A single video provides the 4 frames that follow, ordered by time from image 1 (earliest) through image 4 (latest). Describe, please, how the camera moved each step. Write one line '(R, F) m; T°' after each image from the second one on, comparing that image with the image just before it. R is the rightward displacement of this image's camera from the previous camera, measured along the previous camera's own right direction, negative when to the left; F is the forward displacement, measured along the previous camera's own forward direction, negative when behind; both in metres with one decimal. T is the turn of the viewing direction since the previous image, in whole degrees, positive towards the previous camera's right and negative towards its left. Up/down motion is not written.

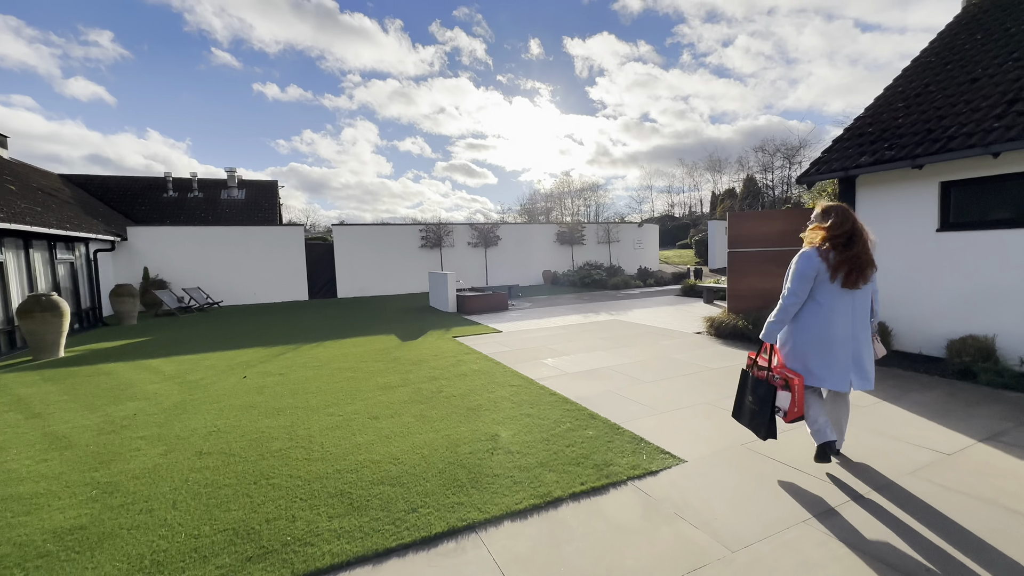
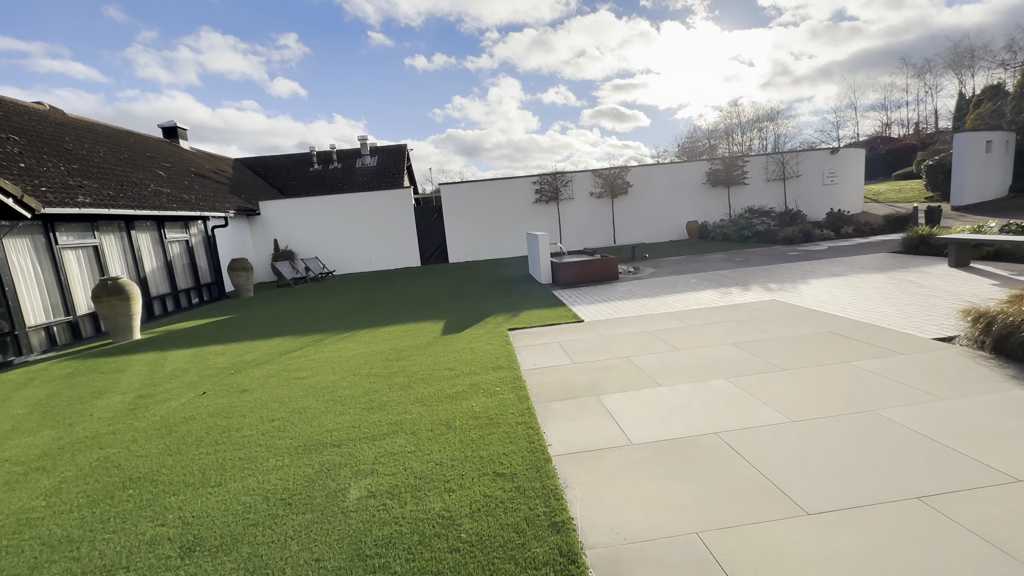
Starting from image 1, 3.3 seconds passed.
(+0.9, +2.7) m; -20°
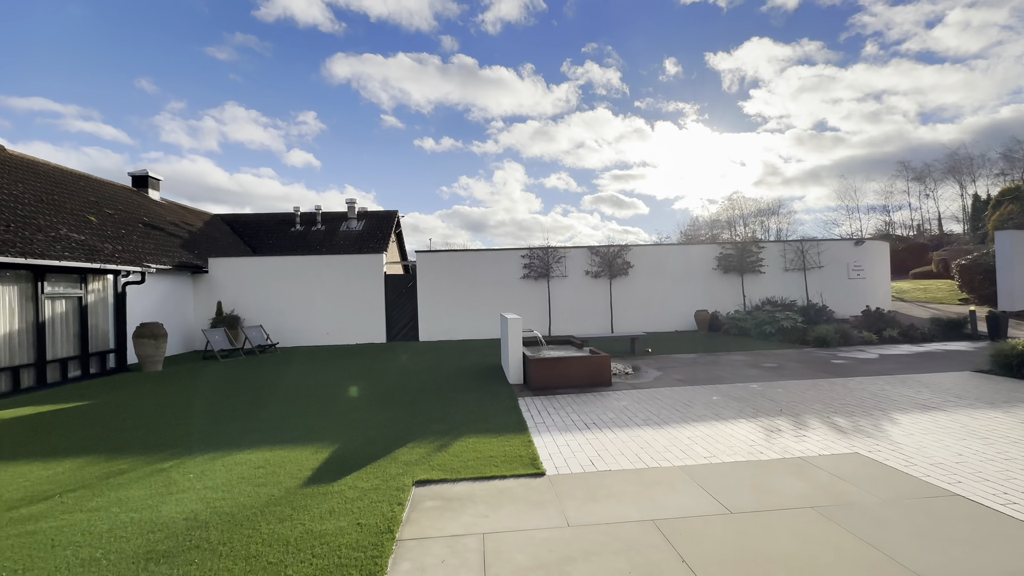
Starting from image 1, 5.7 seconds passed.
(+0.6, +2.1) m; 0°
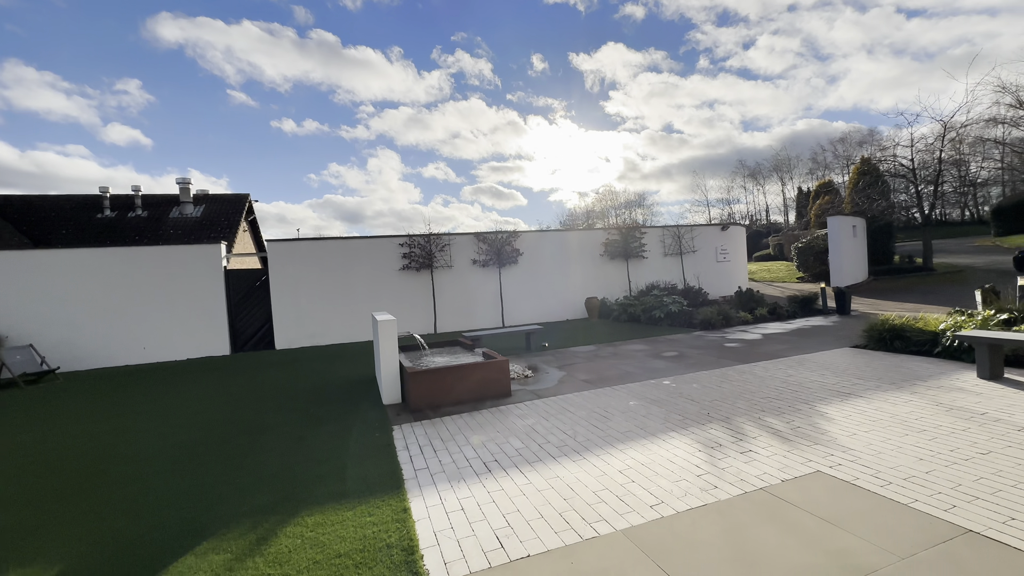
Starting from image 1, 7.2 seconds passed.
(+0.1, +1.3) m; +15°
